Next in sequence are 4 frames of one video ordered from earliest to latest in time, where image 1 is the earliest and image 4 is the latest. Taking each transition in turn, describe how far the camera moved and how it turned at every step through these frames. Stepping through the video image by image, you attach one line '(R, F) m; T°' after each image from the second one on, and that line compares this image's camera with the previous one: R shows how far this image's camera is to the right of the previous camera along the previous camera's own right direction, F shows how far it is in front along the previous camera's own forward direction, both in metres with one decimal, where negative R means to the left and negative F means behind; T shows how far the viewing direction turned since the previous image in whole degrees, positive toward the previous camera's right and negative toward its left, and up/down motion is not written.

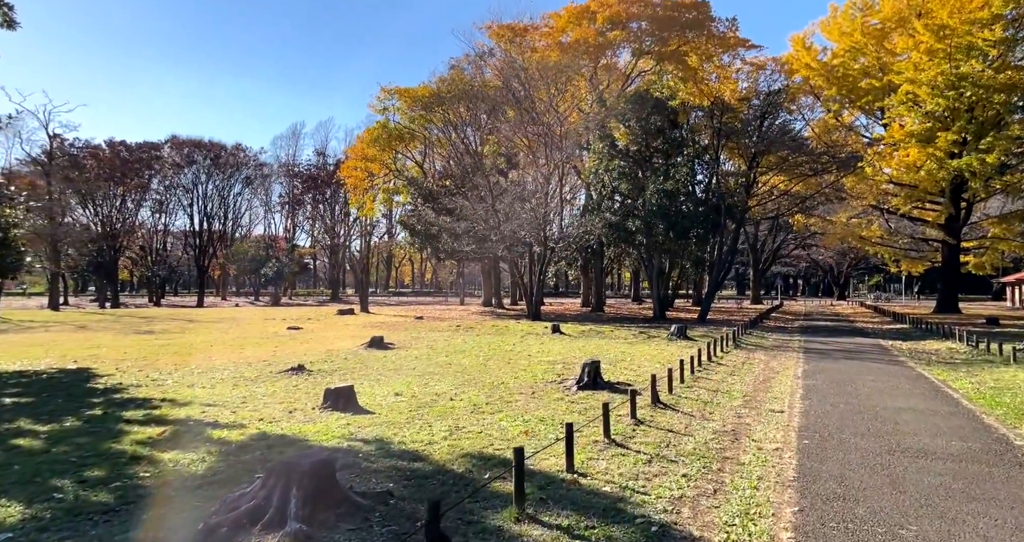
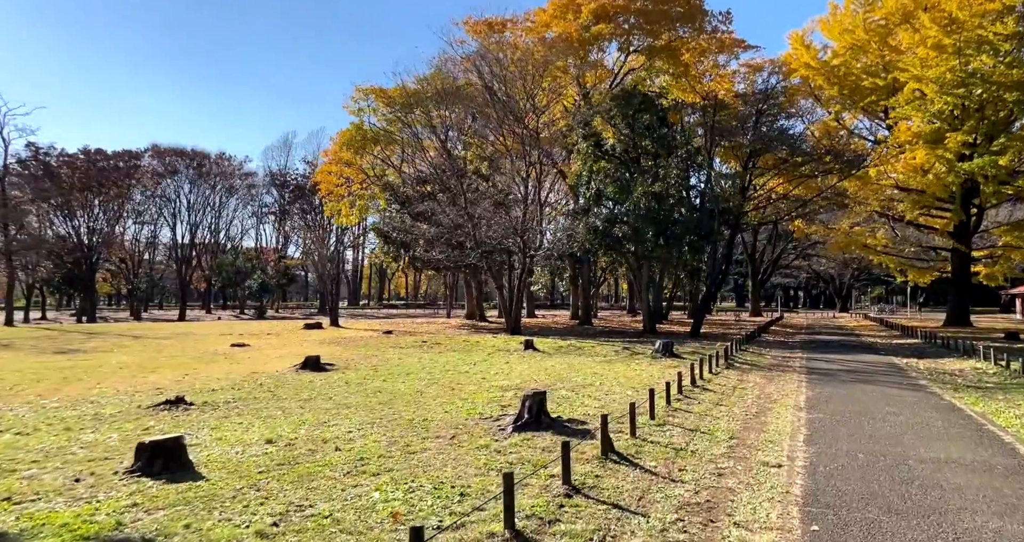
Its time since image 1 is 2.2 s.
(+0.8, +2.0) m; 0°
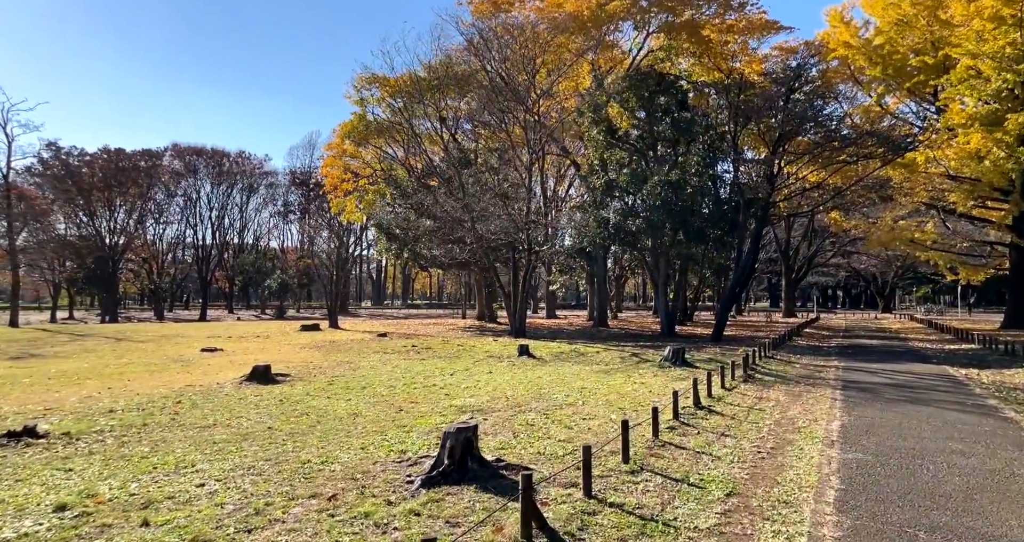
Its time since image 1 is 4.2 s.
(+0.9, +1.9) m; -3°
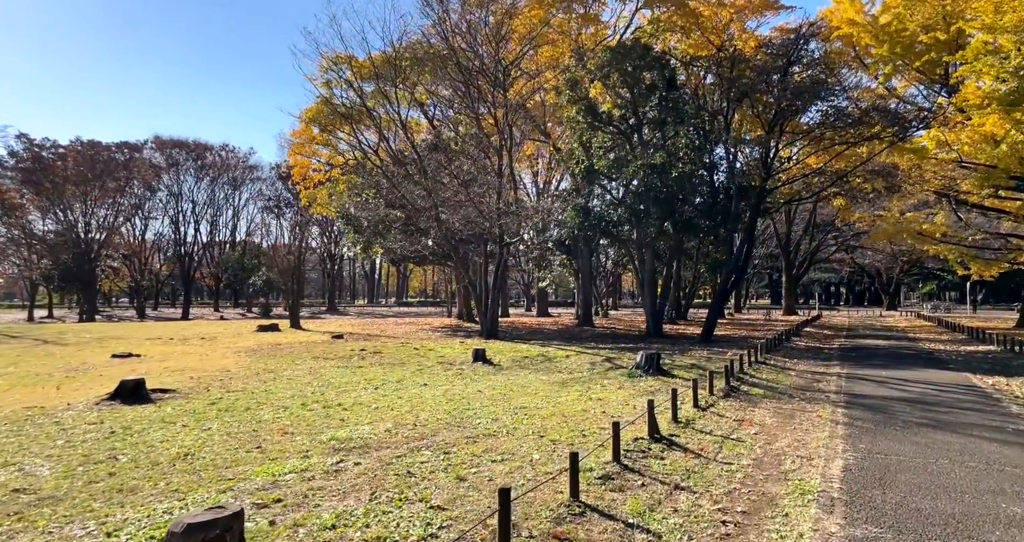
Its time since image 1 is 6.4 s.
(+1.0, +2.1) m; 0°
